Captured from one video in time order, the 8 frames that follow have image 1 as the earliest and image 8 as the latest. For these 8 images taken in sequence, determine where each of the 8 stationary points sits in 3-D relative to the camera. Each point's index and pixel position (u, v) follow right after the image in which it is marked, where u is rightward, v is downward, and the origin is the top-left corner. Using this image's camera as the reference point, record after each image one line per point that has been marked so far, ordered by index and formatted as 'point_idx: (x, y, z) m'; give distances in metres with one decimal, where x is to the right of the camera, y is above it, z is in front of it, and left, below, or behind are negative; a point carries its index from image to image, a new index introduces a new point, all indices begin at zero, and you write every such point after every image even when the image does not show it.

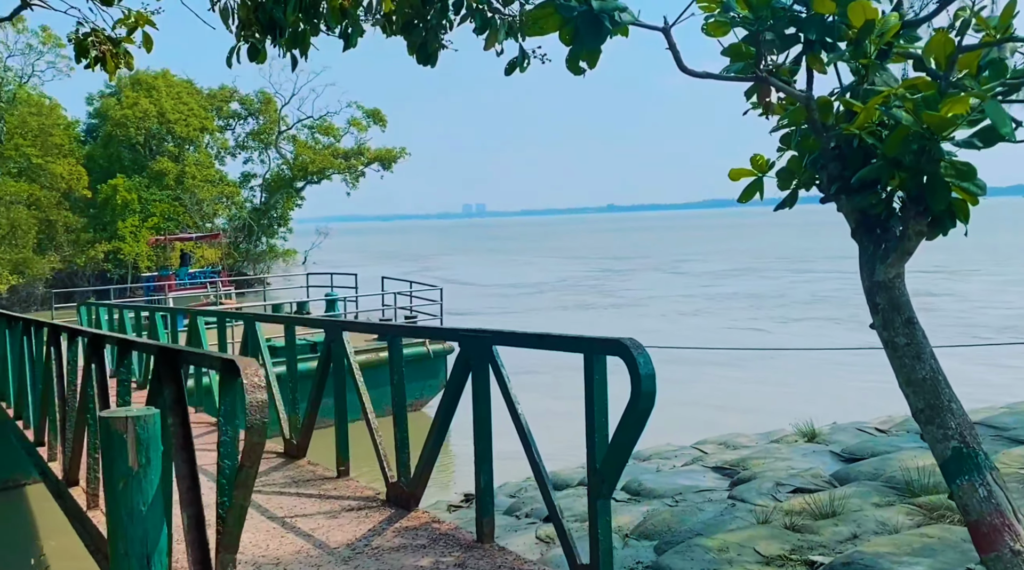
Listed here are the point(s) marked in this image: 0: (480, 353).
0: (-0.1, -0.3, +3.9) m
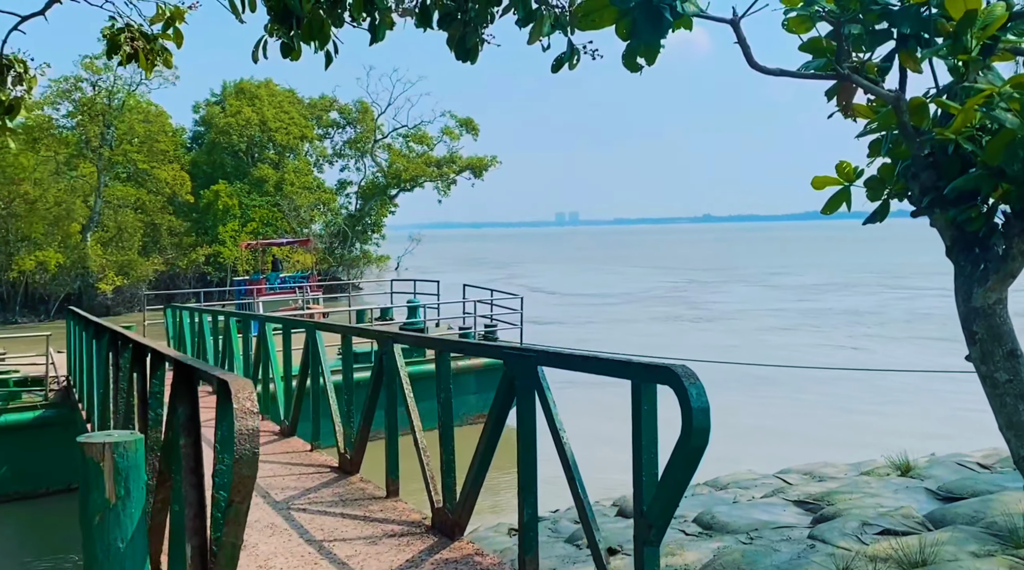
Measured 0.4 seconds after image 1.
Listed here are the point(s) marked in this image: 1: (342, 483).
0: (+0.1, -0.4, +3.7) m
1: (-1.0, -1.2, +5.4) m
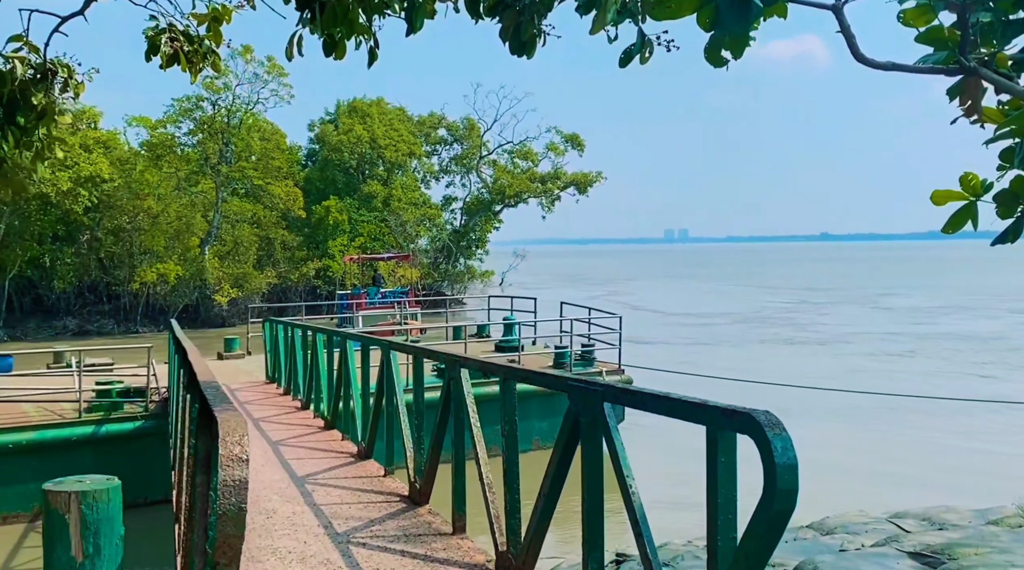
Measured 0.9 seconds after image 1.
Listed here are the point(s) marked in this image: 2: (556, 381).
0: (+0.3, -0.5, +3.3) m
1: (-0.6, -1.3, +5.1) m
2: (+0.2, -0.4, +3.5) m
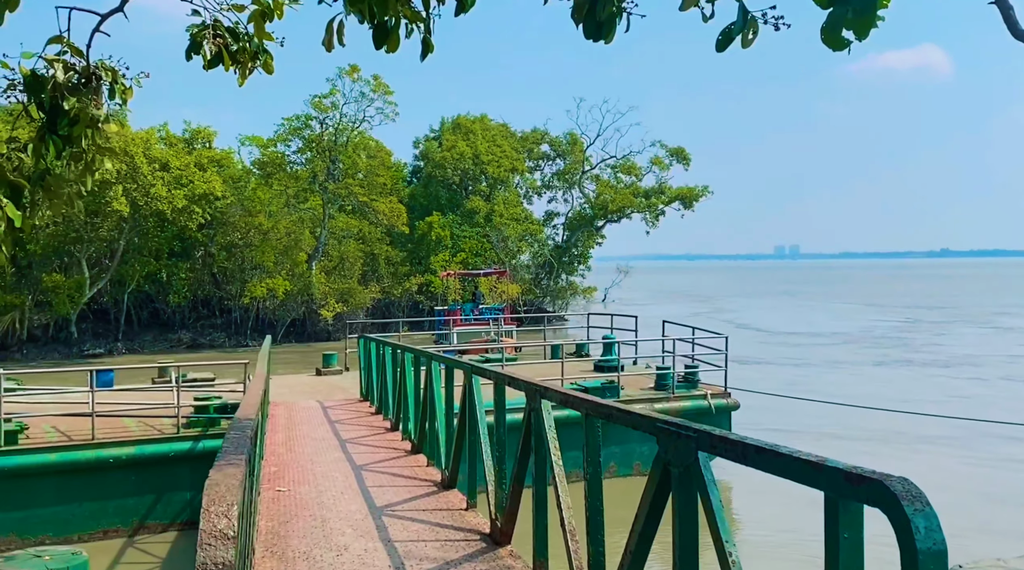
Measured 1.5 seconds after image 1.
0: (+0.5, -0.6, +2.8) m
1: (-0.1, -1.4, +4.7) m
2: (+0.5, -0.5, +3.1) m
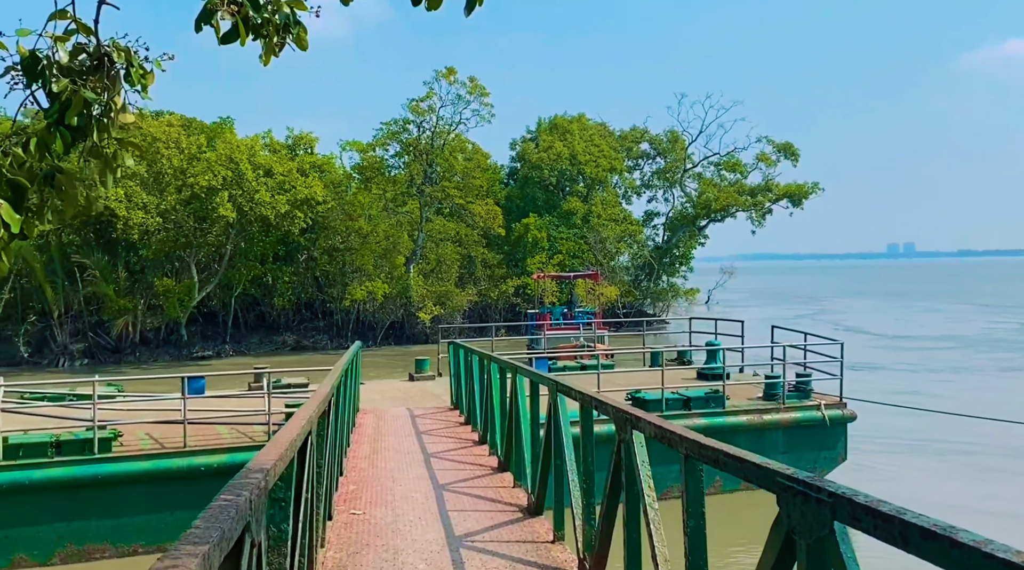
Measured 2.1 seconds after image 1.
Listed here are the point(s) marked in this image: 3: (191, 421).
0: (+0.7, -0.6, +2.1) m
1: (+0.3, -1.5, +4.1) m
2: (+0.7, -0.5, +2.4) m
3: (-4.0, -1.7, +11.0) m
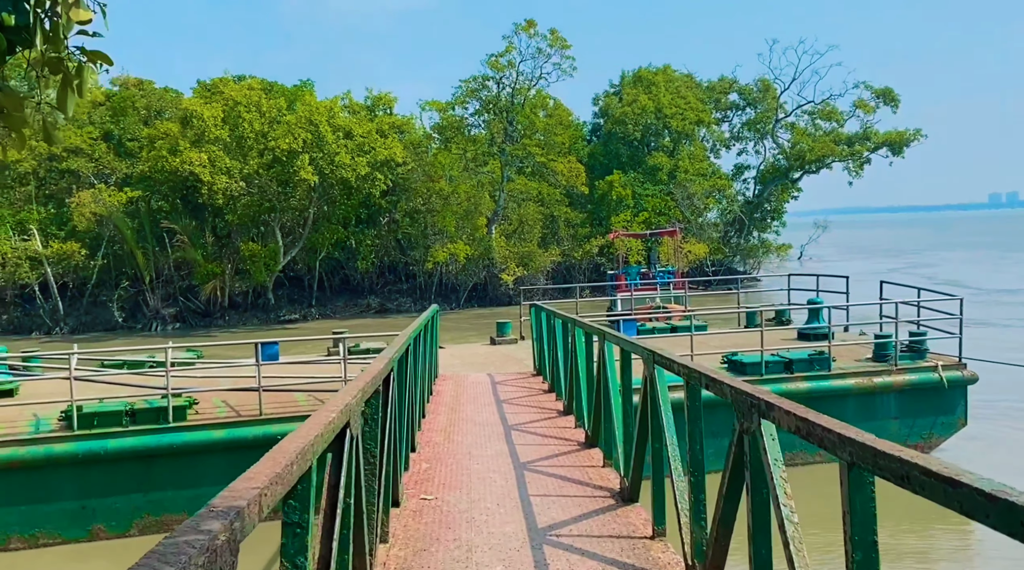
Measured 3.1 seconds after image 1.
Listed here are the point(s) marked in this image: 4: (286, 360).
0: (+0.9, -0.5, +1.3) m
1: (+0.7, -1.3, +3.4) m
2: (+0.9, -0.4, +1.6) m
3: (-3.0, -1.2, +10.6) m
4: (-3.1, -1.0, +12.1) m
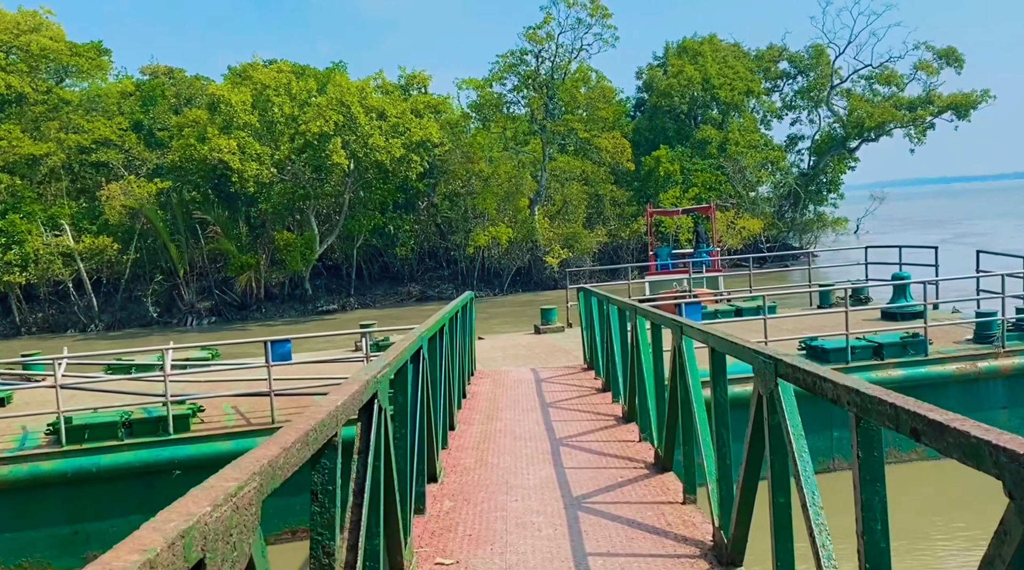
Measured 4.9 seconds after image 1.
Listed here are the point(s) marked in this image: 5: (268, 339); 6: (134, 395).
0: (+0.9, -0.4, -0.2) m
1: (+0.8, -1.2, +1.9) m
2: (+0.9, -0.3, +0.1) m
3: (-2.5, -1.1, +9.3) m
4: (-2.5, -0.9, +10.8) m
5: (-2.6, -0.6, +9.4) m
6: (-4.0, -1.1, +9.3) m
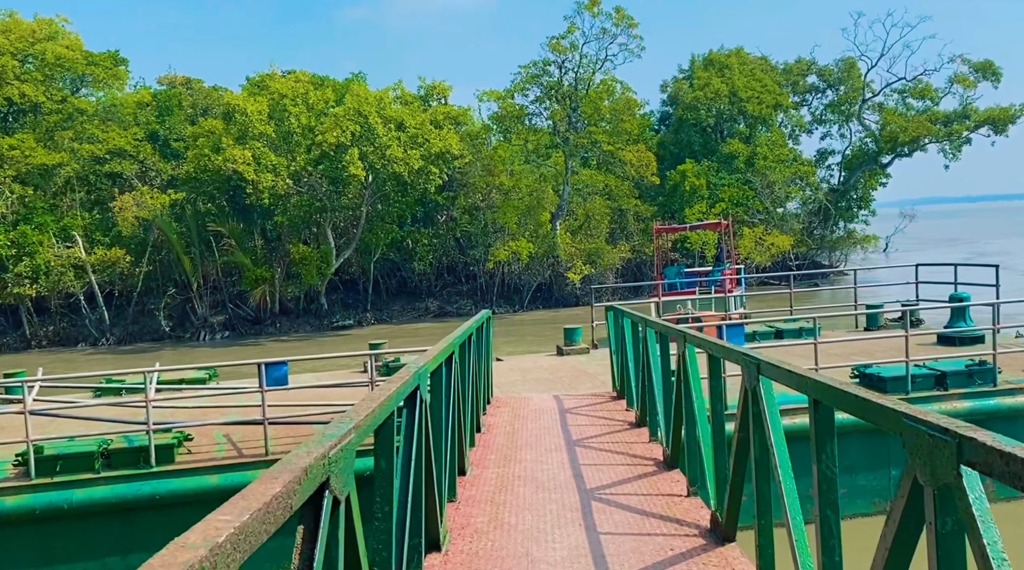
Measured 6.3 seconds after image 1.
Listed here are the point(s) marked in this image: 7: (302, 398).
0: (+0.9, -0.4, -1.2) m
1: (+0.8, -1.3, +0.9) m
2: (+0.9, -0.4, -0.9) m
3: (-2.3, -1.3, +8.4) m
4: (-2.3, -1.1, +9.9) m
5: (-2.4, -0.7, +8.4) m
6: (-3.8, -1.3, +8.4) m
7: (-2.4, -1.3, +10.2) m
